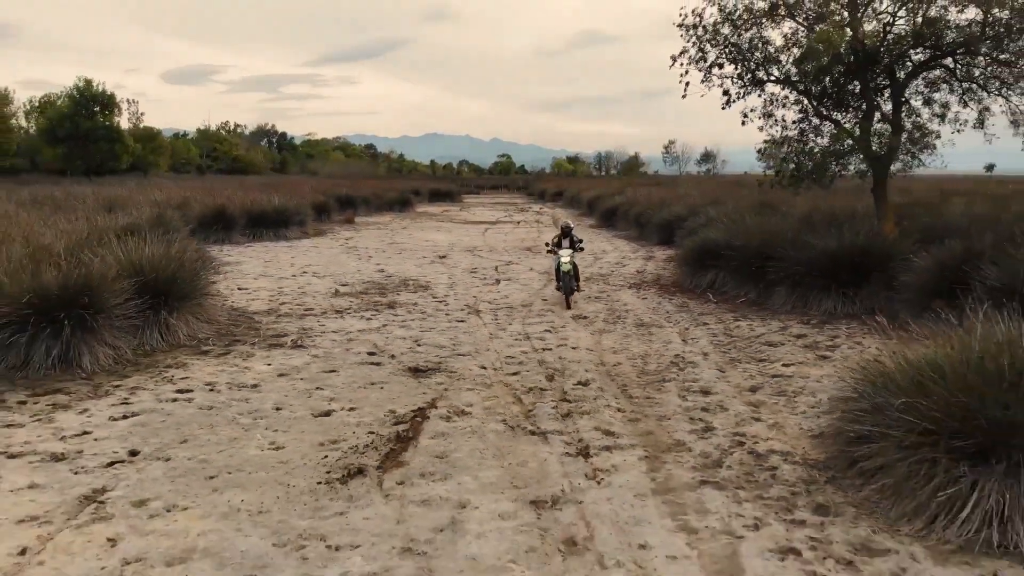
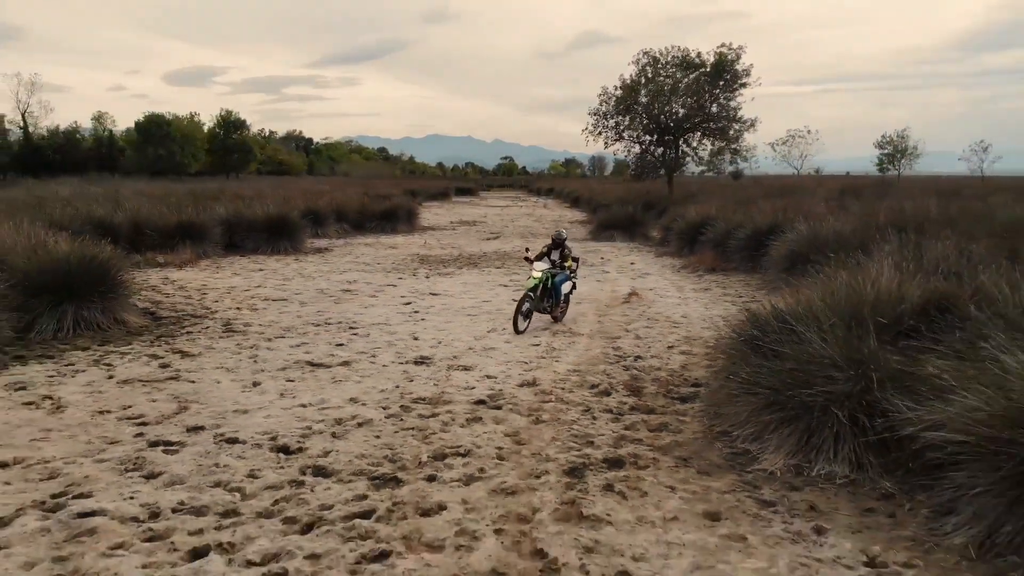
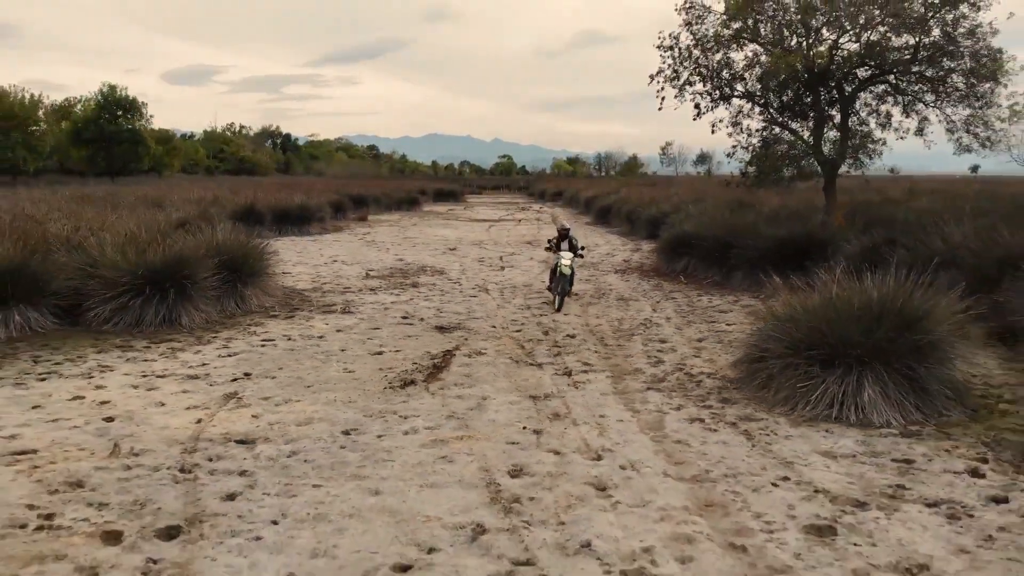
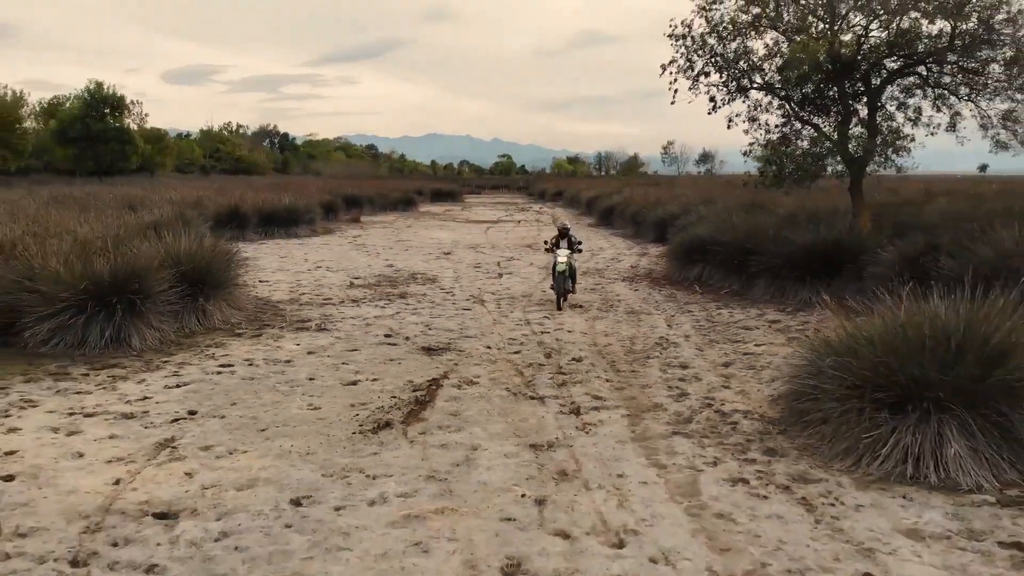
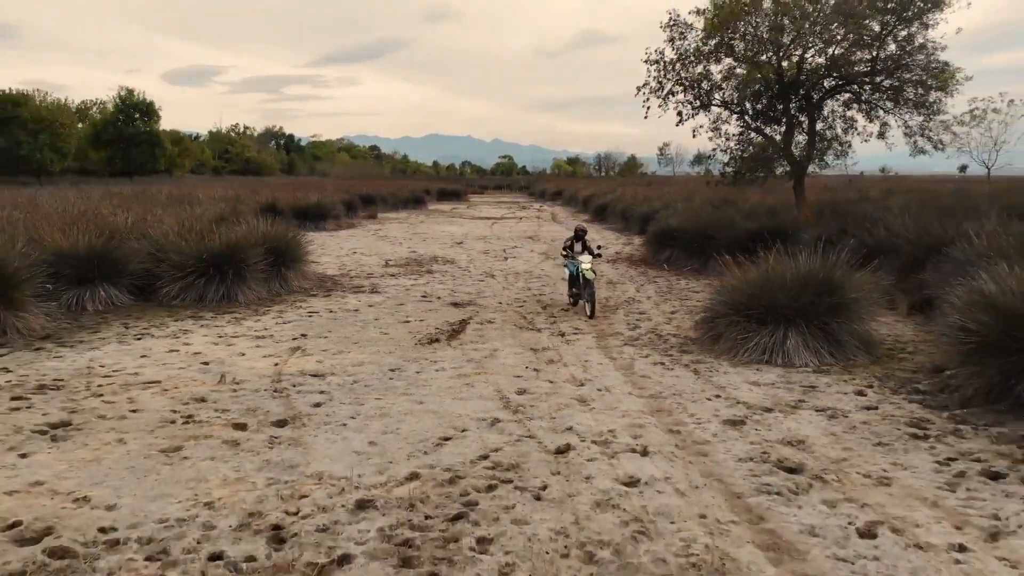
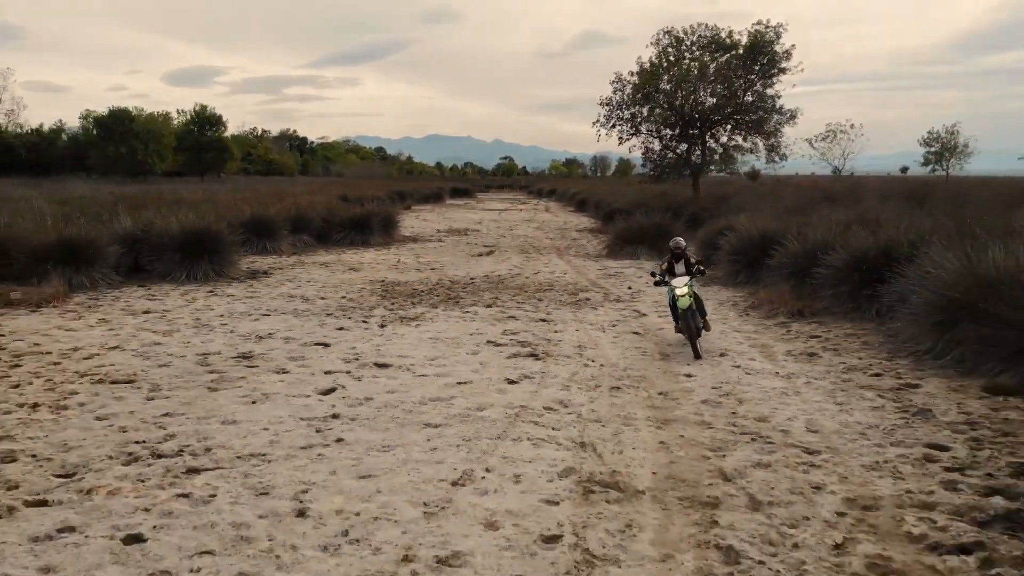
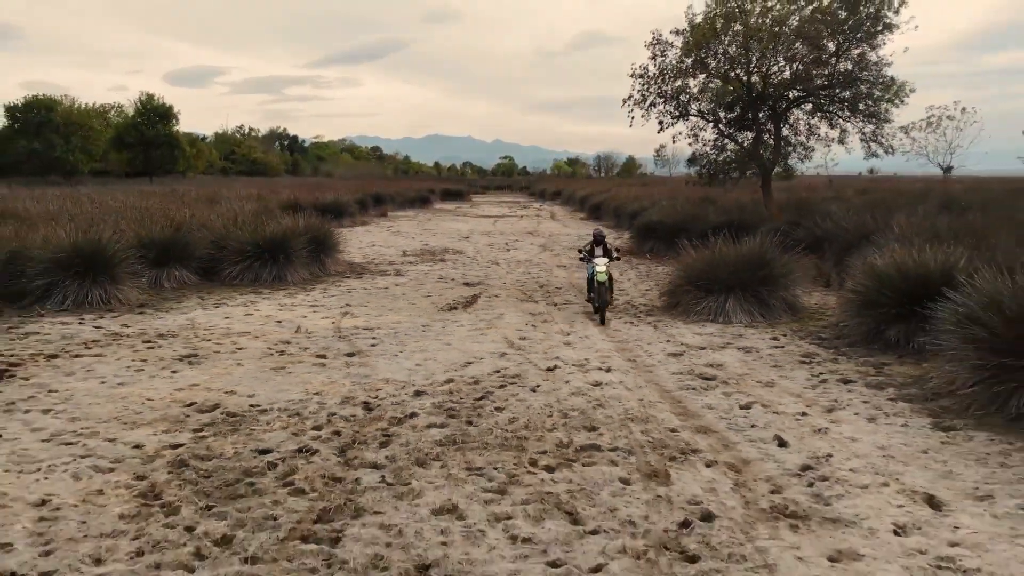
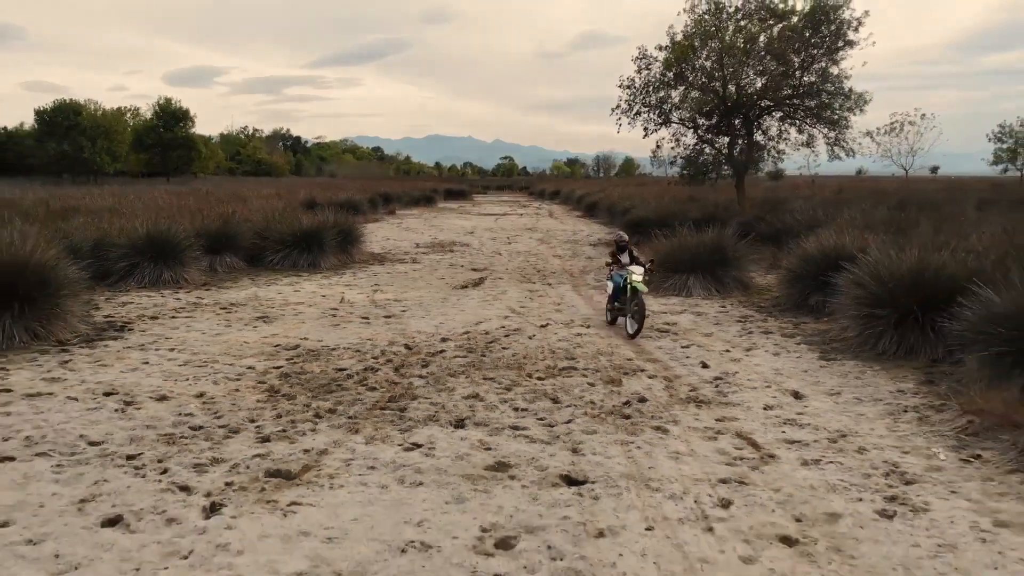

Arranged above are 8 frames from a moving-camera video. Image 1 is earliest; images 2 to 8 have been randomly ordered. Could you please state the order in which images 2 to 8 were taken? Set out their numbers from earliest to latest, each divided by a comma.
4, 3, 5, 7, 8, 6, 2
